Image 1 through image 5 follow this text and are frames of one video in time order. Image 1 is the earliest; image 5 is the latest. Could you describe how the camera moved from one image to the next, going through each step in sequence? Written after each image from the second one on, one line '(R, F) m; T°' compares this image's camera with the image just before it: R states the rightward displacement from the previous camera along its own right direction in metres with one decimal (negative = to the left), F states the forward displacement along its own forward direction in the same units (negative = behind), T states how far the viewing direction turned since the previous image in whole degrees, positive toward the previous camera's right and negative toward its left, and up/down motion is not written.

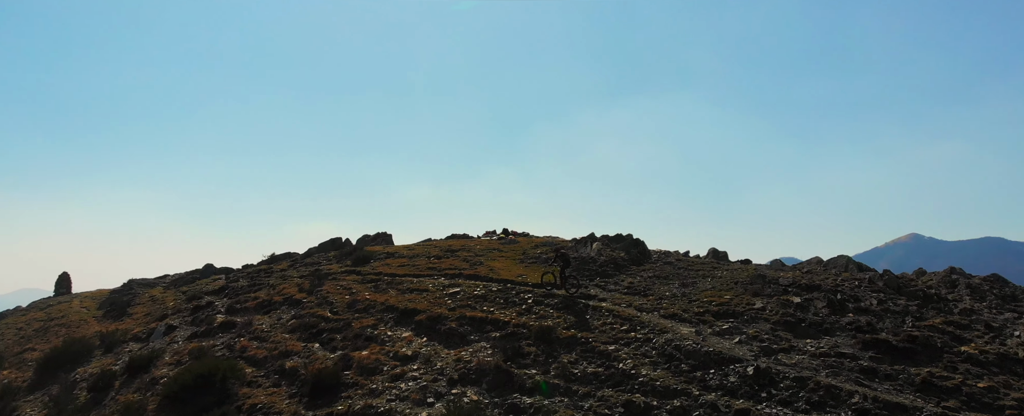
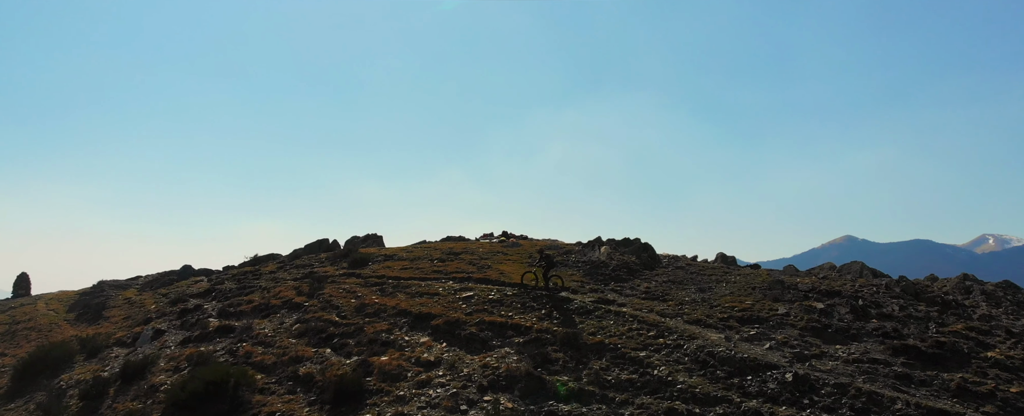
(-3.2, +0.6) m; +3°
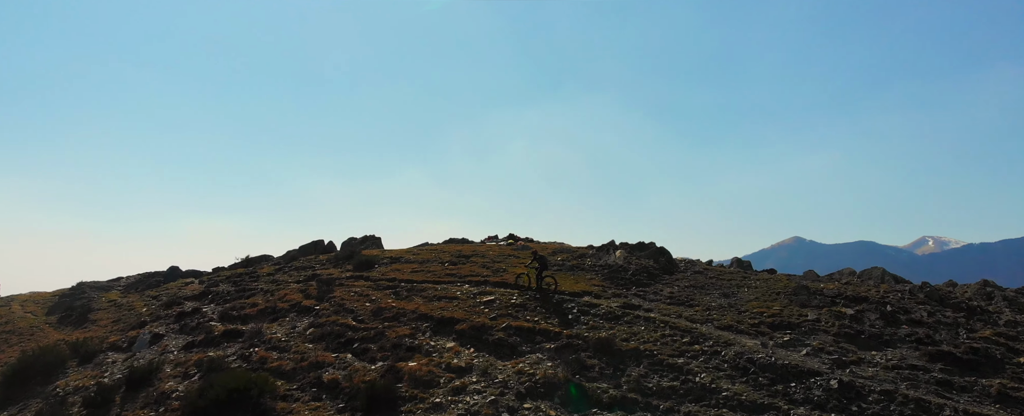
(-3.1, +0.6) m; +3°
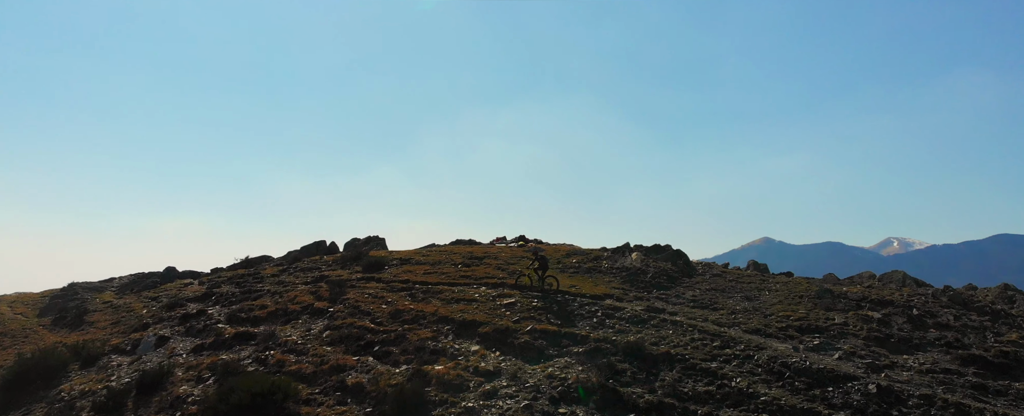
(-2.2, +0.4) m; +1°
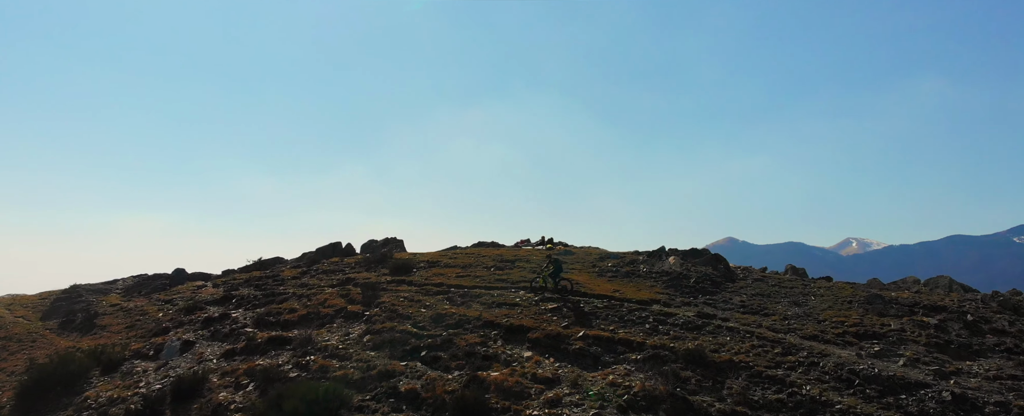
(-3.7, +0.6) m; +2°
